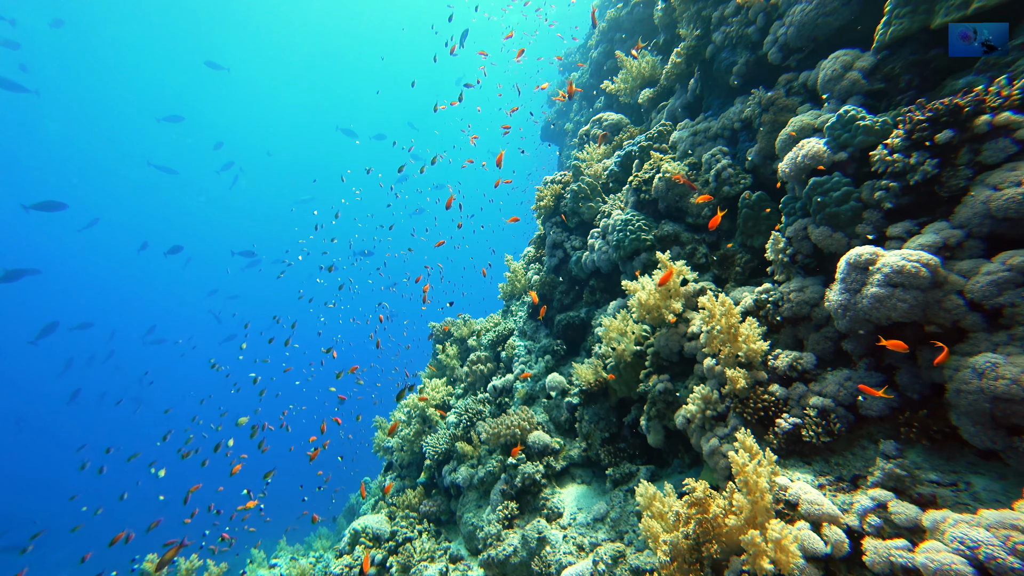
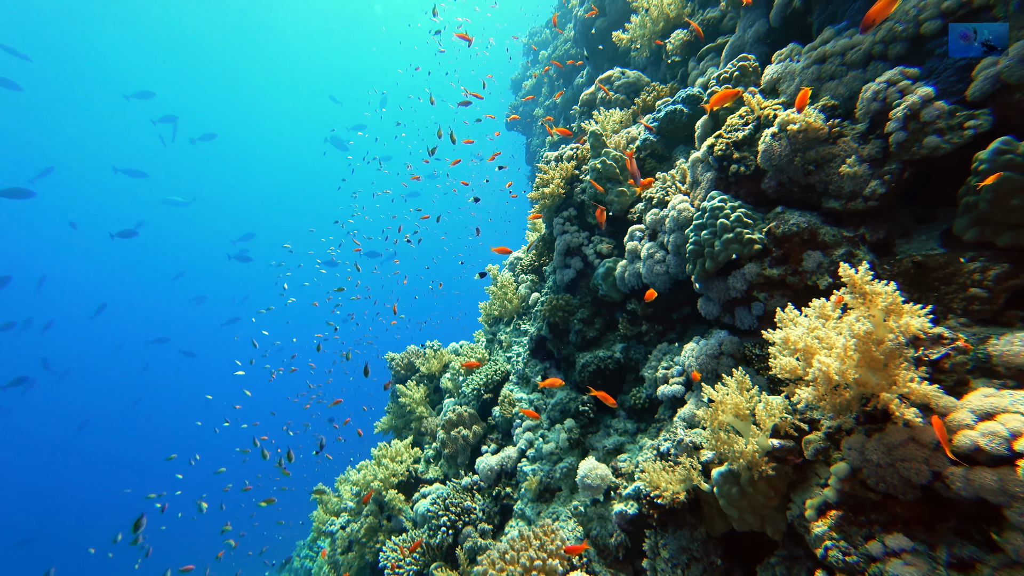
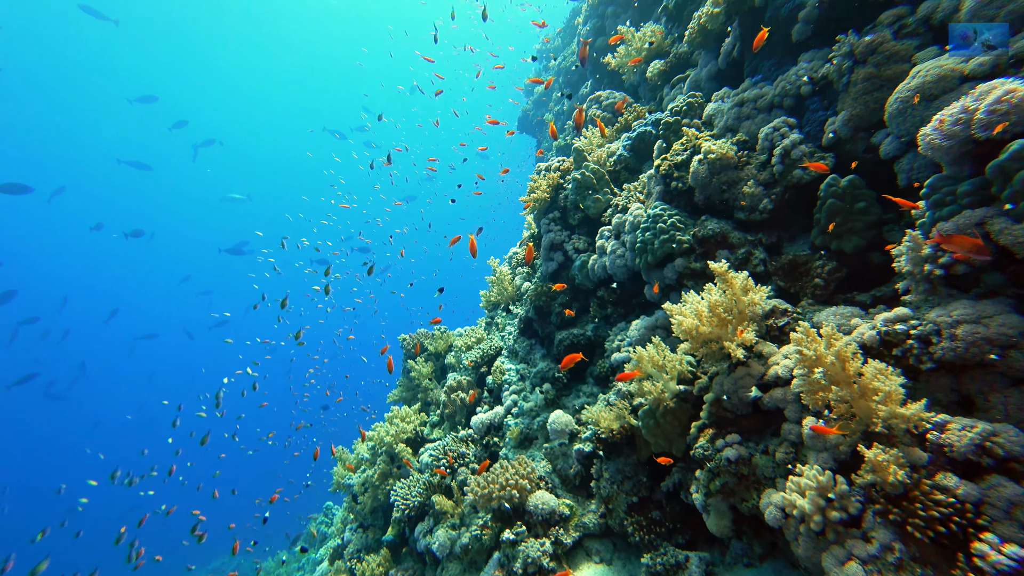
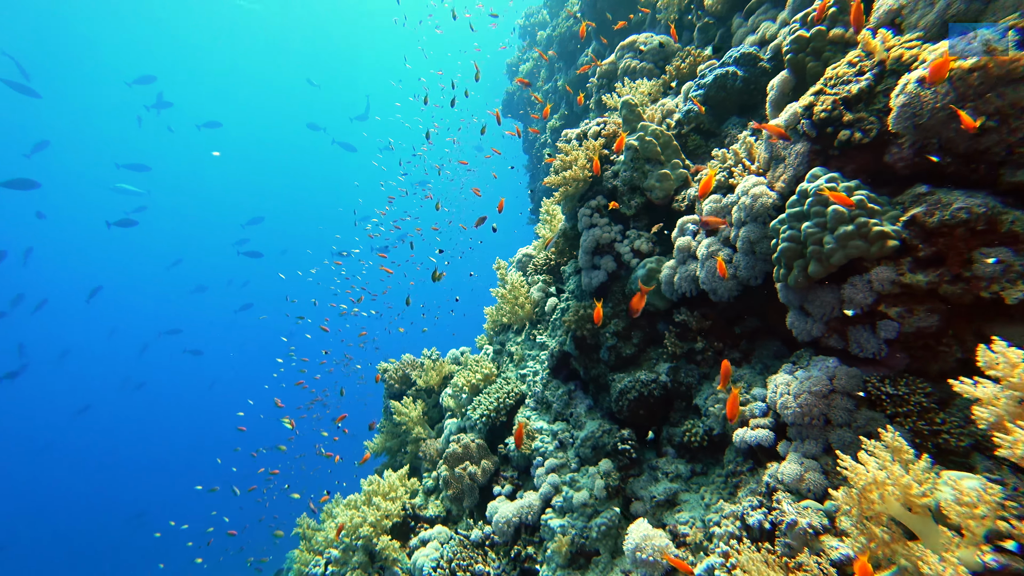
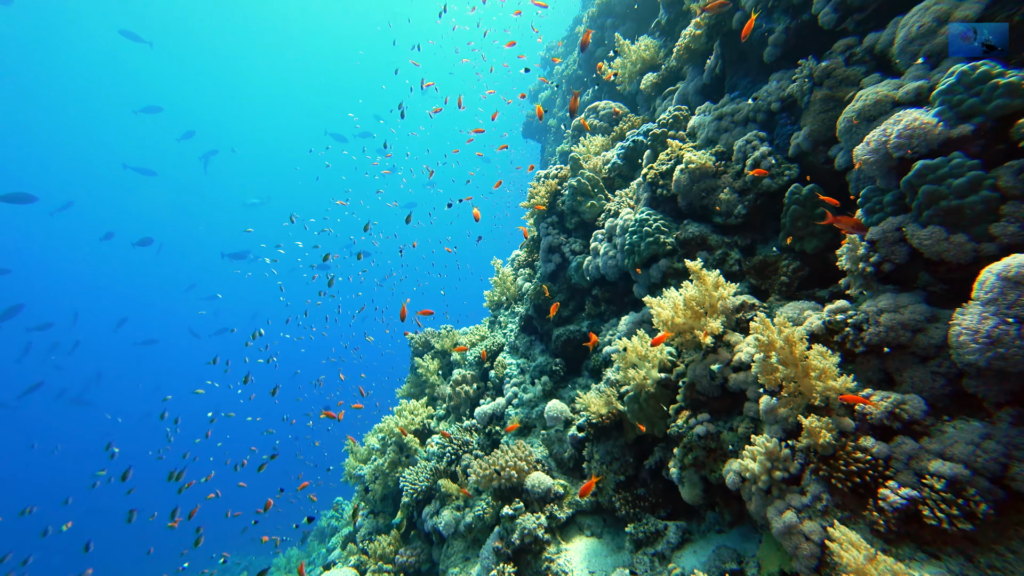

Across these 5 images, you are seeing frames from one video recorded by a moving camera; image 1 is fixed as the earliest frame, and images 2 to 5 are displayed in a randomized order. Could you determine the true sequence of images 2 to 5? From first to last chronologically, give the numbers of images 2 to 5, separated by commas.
5, 3, 2, 4
